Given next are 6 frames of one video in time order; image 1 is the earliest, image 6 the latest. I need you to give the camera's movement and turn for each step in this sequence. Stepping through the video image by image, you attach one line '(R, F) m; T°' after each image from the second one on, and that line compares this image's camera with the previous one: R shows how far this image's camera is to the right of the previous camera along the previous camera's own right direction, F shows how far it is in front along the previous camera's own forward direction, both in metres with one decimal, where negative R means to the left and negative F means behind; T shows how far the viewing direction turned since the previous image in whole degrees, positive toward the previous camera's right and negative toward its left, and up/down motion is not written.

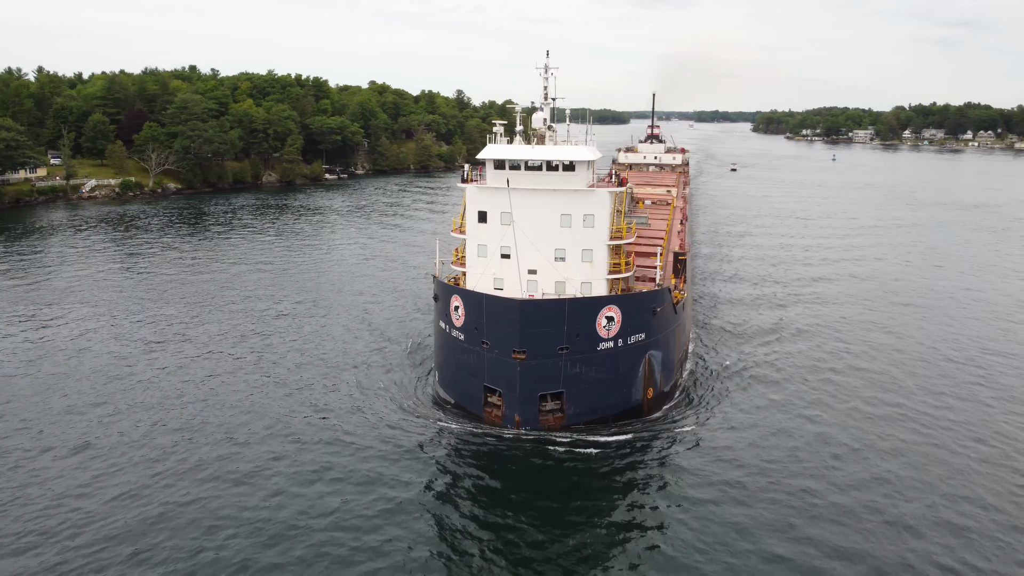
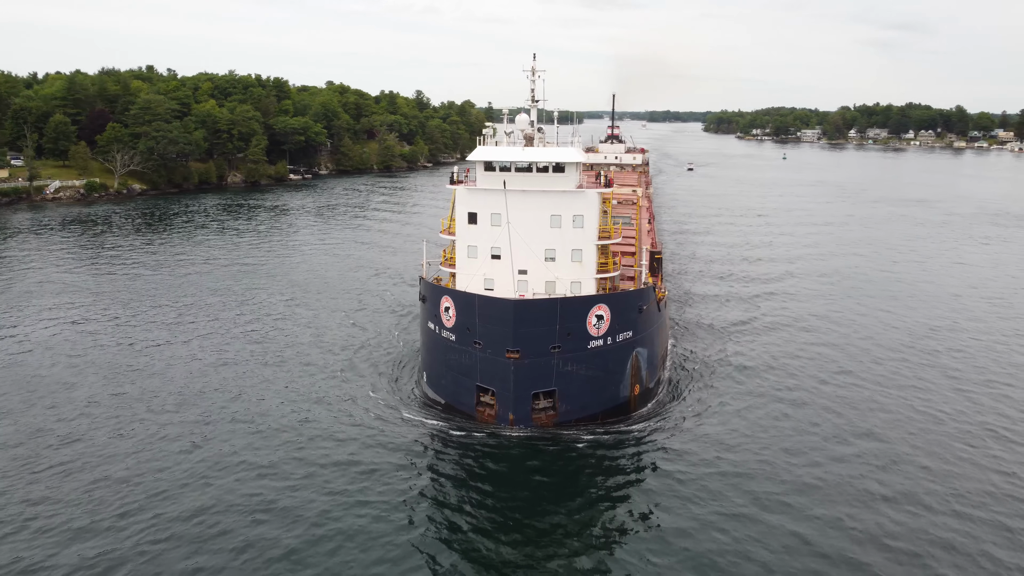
(-0.6, -0.2) m; +3°
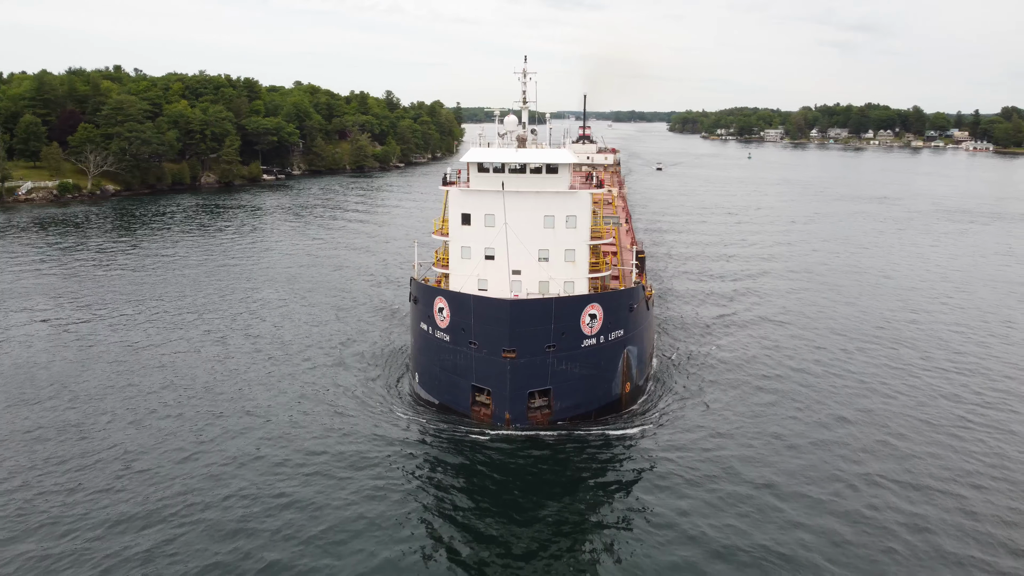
(-0.5, -0.2) m; +2°
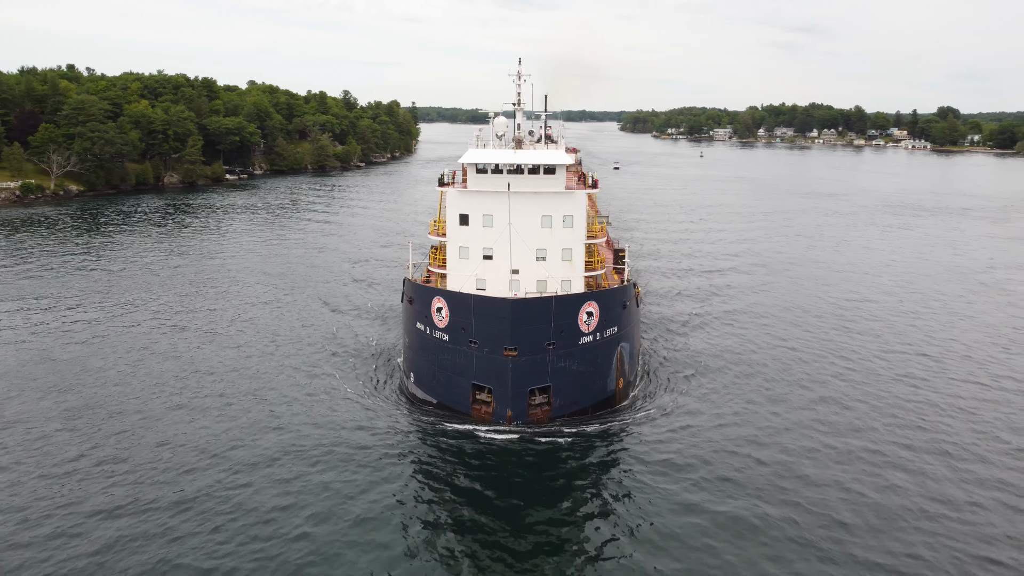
(-0.8, -0.2) m; +3°
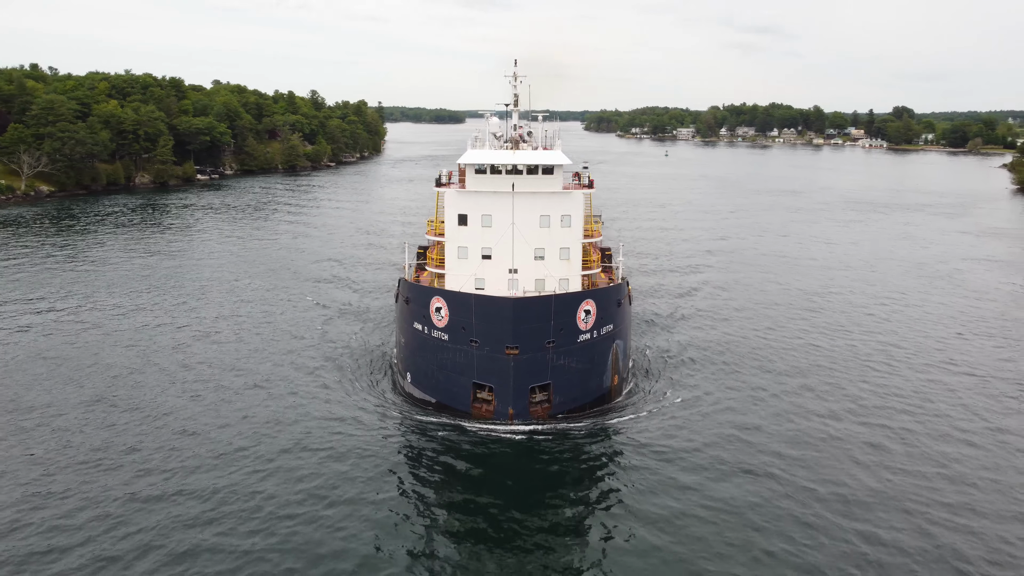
(-0.7, -0.2) m; +2°
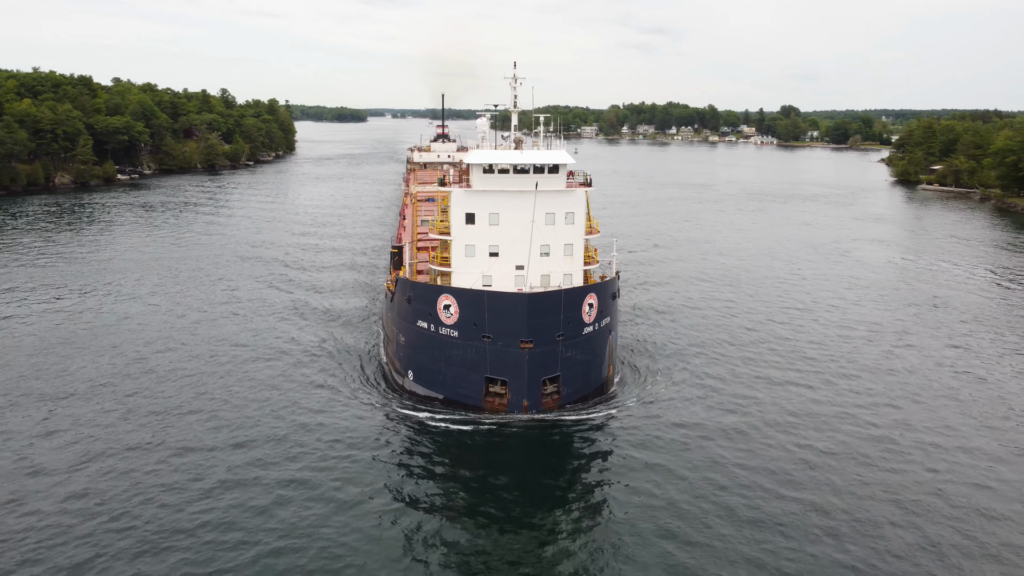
(-2.1, -0.5) m; +5°
